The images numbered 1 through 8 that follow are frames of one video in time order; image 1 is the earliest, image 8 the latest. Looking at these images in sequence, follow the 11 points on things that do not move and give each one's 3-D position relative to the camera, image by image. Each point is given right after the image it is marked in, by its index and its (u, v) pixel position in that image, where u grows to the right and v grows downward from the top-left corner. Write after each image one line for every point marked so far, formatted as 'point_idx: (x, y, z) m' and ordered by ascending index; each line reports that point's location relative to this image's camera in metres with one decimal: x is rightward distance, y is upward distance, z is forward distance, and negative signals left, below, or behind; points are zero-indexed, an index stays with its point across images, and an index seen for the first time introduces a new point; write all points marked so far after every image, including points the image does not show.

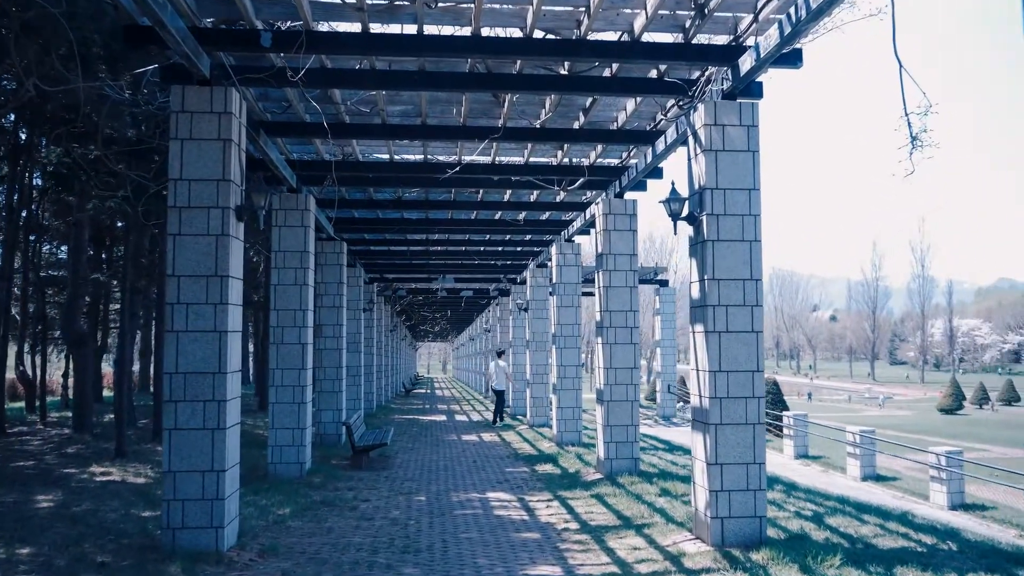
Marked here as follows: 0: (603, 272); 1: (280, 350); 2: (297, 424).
0: (+1.1, +0.2, +10.9) m
1: (-2.8, -0.8, +10.7) m
2: (-2.6, -1.7, +10.6) m
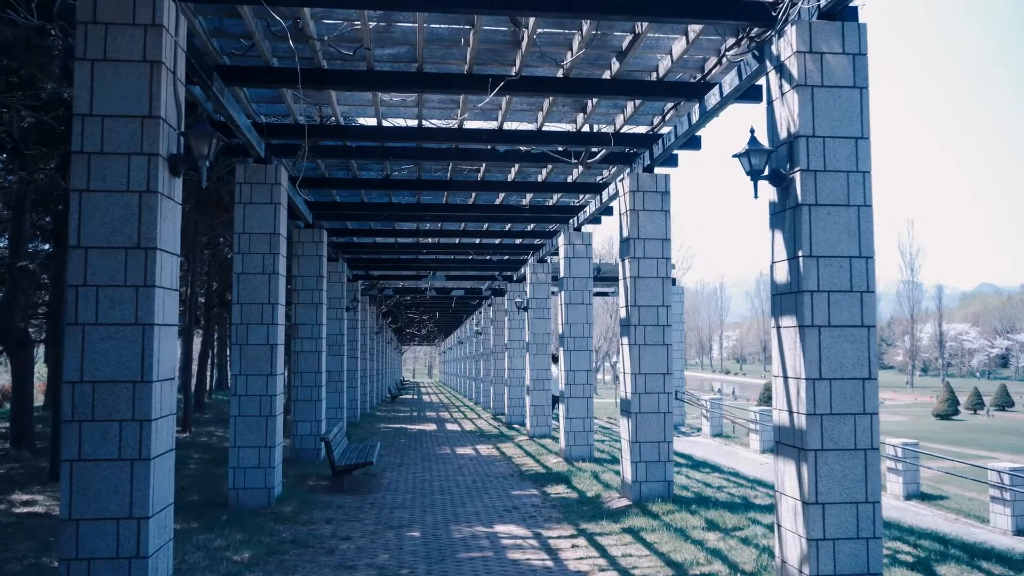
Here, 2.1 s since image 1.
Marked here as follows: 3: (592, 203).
0: (+1.3, +0.3, +9.2) m
1: (-2.7, -0.7, +8.9) m
2: (-2.5, -1.6, +8.8) m
3: (+1.1, +1.2, +12.3) m
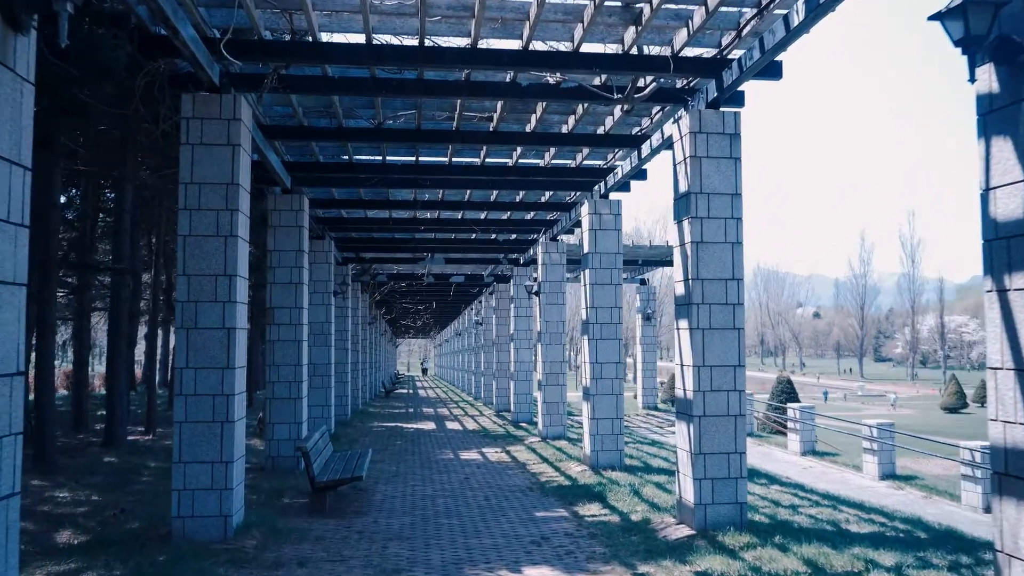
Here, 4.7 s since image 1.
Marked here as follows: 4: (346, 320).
0: (+1.5, +0.5, +7.1) m
1: (-2.5, -0.4, +6.8) m
2: (-2.3, -1.3, +6.8) m
3: (+1.3, +1.5, +10.3) m
4: (-3.5, -0.7, +18.5) m
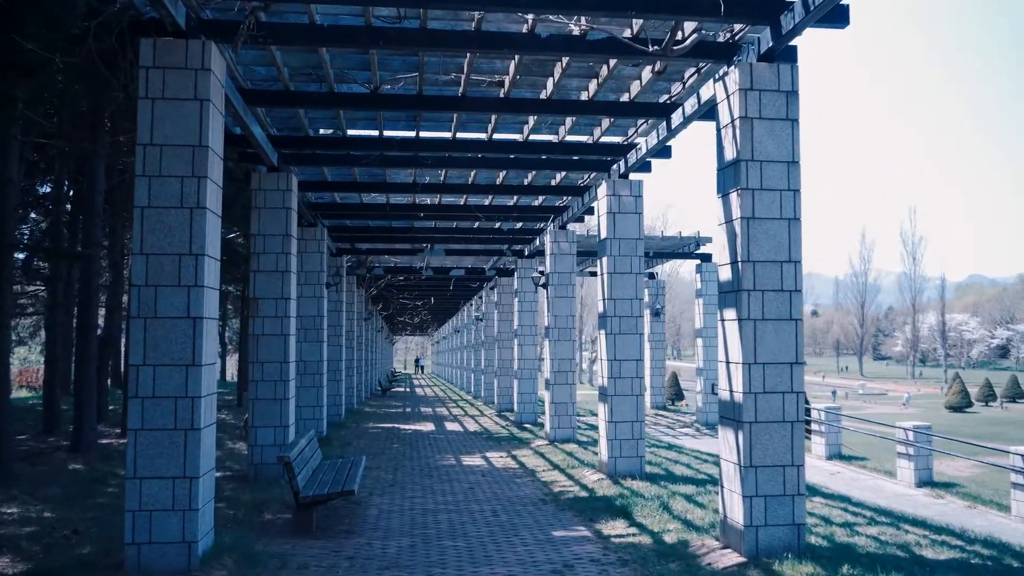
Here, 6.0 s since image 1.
0: (+1.6, +0.7, +6.1) m
1: (-2.4, -0.3, +5.8) m
2: (-2.2, -1.2, +5.7) m
3: (+1.4, +1.6, +9.2) m
4: (-3.4, -0.5, +17.4) m
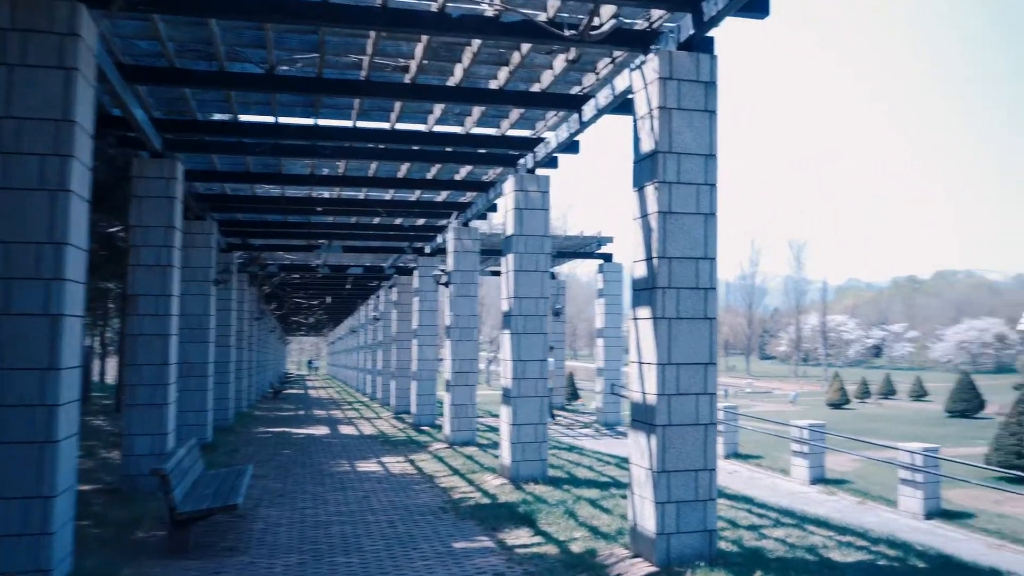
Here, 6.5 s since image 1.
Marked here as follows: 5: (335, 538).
0: (+1.0, +0.7, +5.8) m
1: (-2.9, -0.2, +5.1) m
2: (-2.7, -1.1, +5.0) m
3: (+0.4, +1.6, +8.9) m
4: (-5.3, -0.5, +16.5) m
5: (-1.4, -2.0, +7.0) m
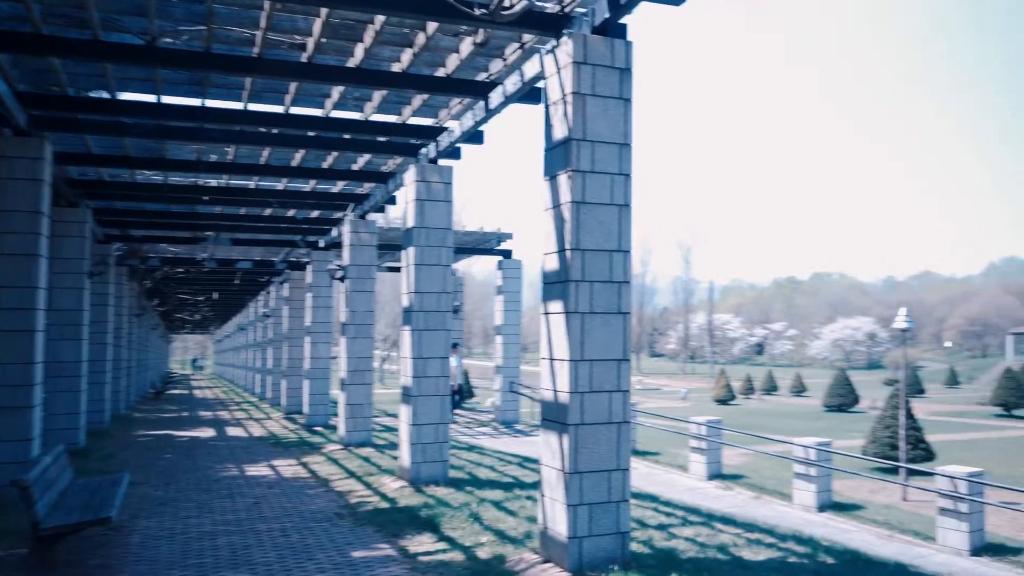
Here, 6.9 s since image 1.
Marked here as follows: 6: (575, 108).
0: (+0.4, +0.7, +5.6) m
1: (-3.4, -0.2, +4.4) m
2: (-3.2, -1.1, +4.3) m
3: (-0.5, +1.6, +8.6) m
4: (-7.2, -0.4, +15.4) m
5: (-2.1, -1.9, +6.5) m
6: (+0.4, +1.1, +5.6) m
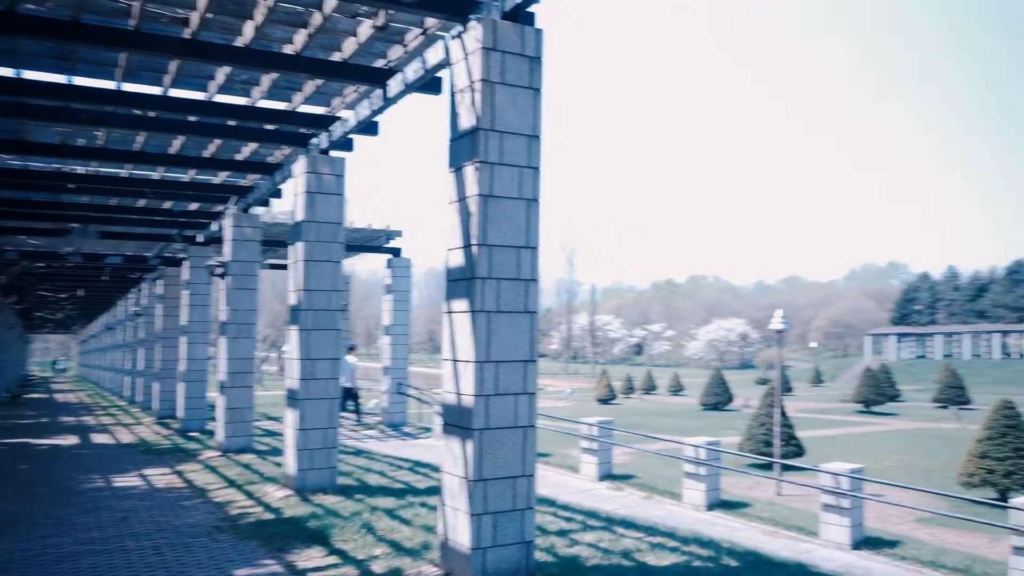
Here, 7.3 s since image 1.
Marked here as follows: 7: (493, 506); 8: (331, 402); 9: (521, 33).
0: (-0.2, +0.7, +5.3) m
1: (-3.8, -0.1, +3.6) m
2: (-3.6, -1.0, +3.6) m
3: (-1.5, +1.7, +8.2) m
4: (-9.0, -0.3, +14.1) m
5: (-2.8, -1.9, +5.8) m
6: (-0.2, +1.2, +5.3) m
7: (-0.1, -1.3, +5.3) m
8: (-1.9, -1.2, +9.2) m
9: (0.0, +1.6, +5.5) m
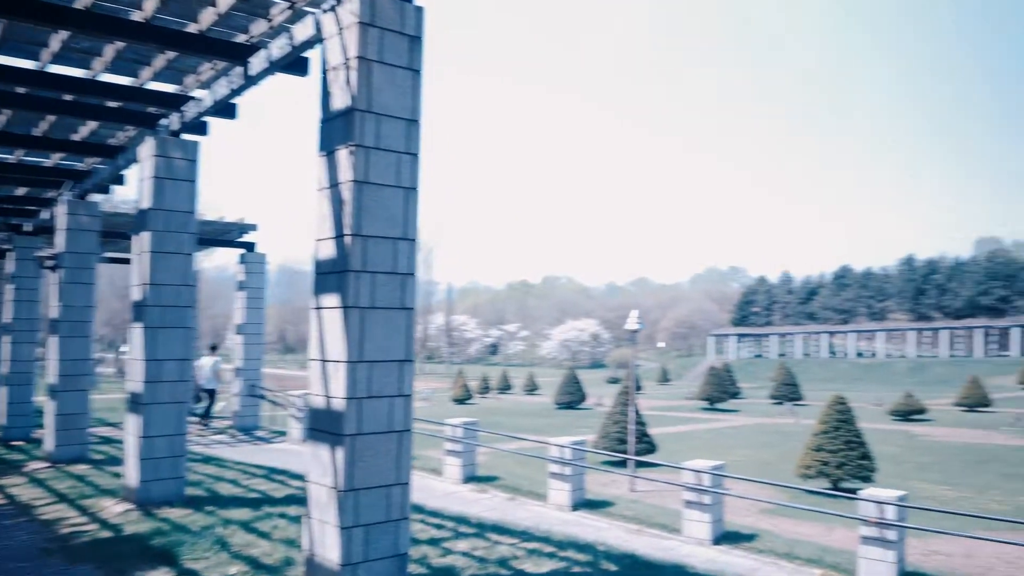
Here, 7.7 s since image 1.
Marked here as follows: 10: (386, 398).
0: (-0.9, +0.8, +4.9) m
1: (-4.2, -0.1, +2.6) m
2: (-4.0, -1.0, +2.7) m
3: (-2.6, +1.7, +7.5) m
4: (-11.0, -0.2, +12.1) m
5: (-3.6, -1.8, +5.0) m
6: (-0.9, +1.2, +4.9) m
7: (-0.8, -1.3, +4.9) m
8: (-3.2, -1.1, +8.5) m
9: (-0.7, +1.6, +5.1) m
10: (-0.7, -0.6, +5.0) m
